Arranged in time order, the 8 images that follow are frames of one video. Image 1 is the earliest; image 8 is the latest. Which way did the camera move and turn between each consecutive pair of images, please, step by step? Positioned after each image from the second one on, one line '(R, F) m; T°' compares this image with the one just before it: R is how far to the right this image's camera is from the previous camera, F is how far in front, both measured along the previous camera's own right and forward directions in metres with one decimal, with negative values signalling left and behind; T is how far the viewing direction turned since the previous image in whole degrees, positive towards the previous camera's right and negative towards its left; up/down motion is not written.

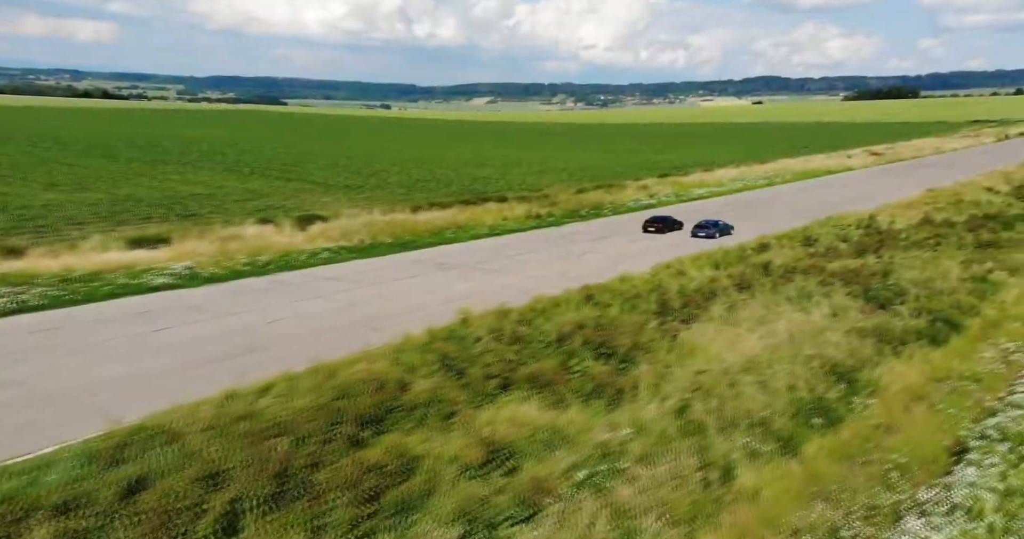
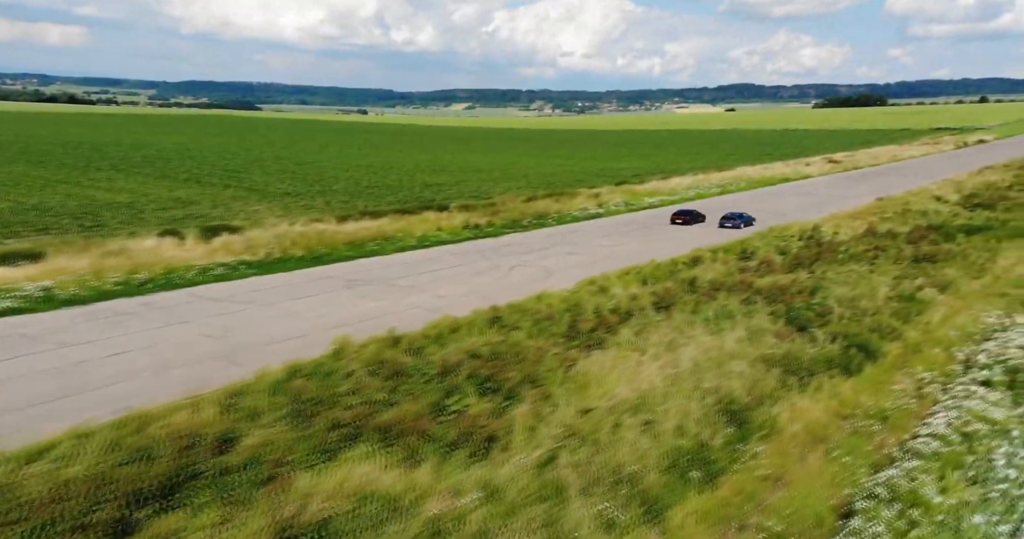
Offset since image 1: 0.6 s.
(+0.8, +0.7) m; +3°
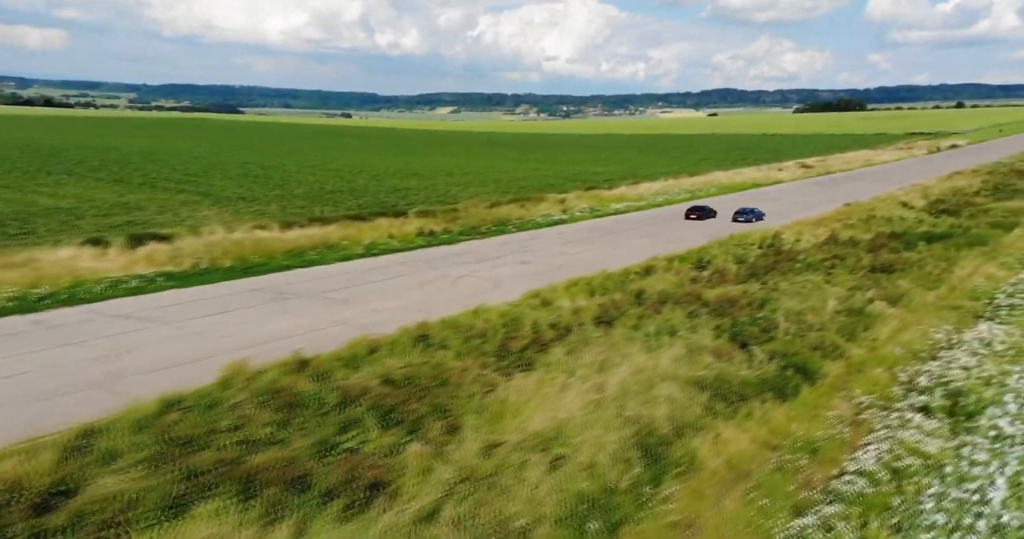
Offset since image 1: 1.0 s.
(+0.6, +0.5) m; +2°
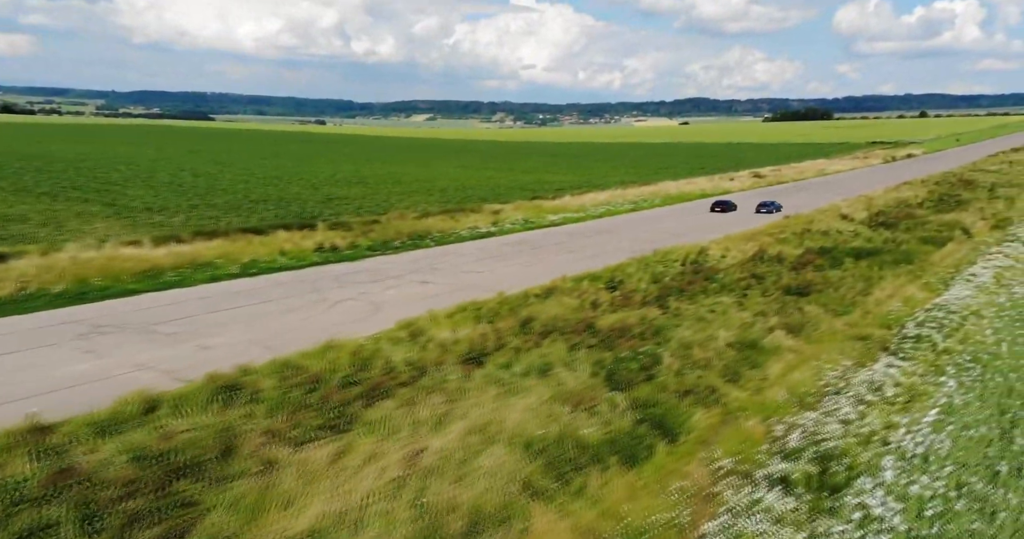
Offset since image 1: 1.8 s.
(+1.2, +1.1) m; +3°
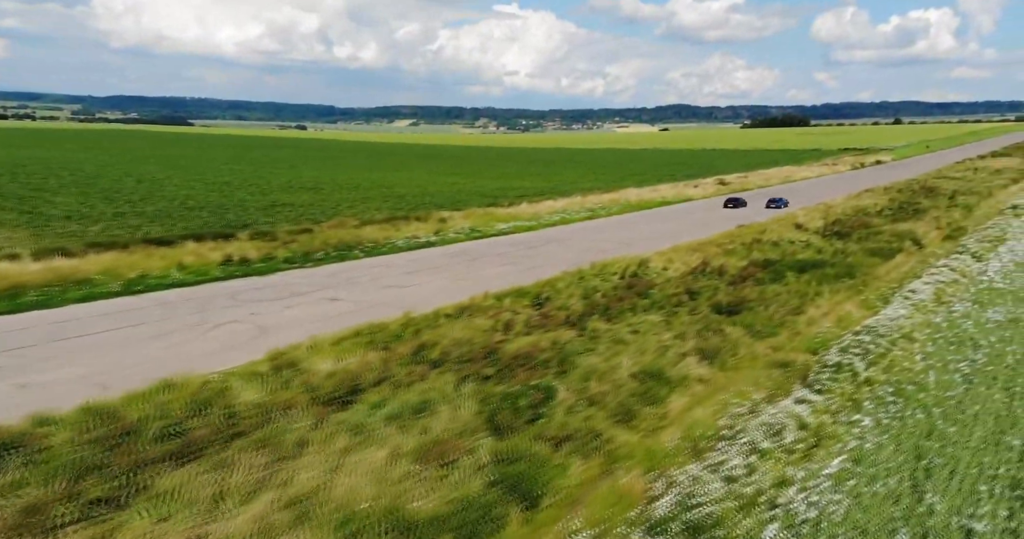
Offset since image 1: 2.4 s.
(+1.0, +0.9) m; +2°
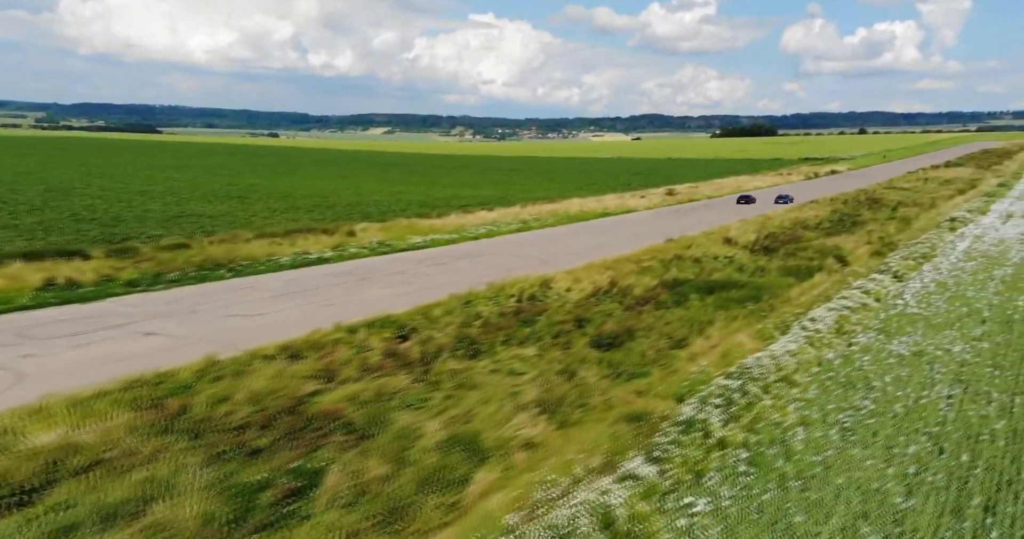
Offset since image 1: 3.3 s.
(+1.7, +1.6) m; +3°
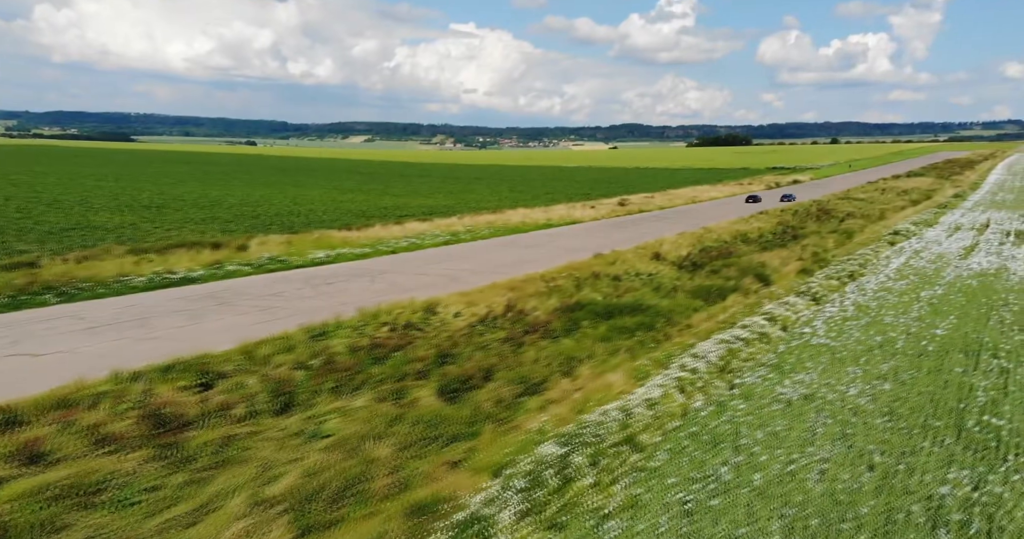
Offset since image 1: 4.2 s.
(+2.0, +1.9) m; +3°
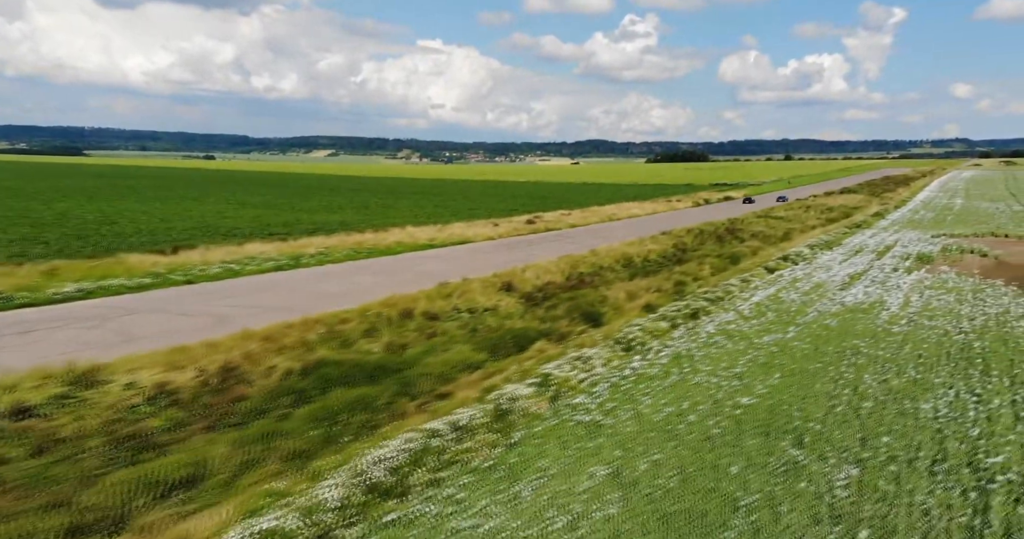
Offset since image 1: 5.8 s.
(+4.5, +4.0) m; +6°
